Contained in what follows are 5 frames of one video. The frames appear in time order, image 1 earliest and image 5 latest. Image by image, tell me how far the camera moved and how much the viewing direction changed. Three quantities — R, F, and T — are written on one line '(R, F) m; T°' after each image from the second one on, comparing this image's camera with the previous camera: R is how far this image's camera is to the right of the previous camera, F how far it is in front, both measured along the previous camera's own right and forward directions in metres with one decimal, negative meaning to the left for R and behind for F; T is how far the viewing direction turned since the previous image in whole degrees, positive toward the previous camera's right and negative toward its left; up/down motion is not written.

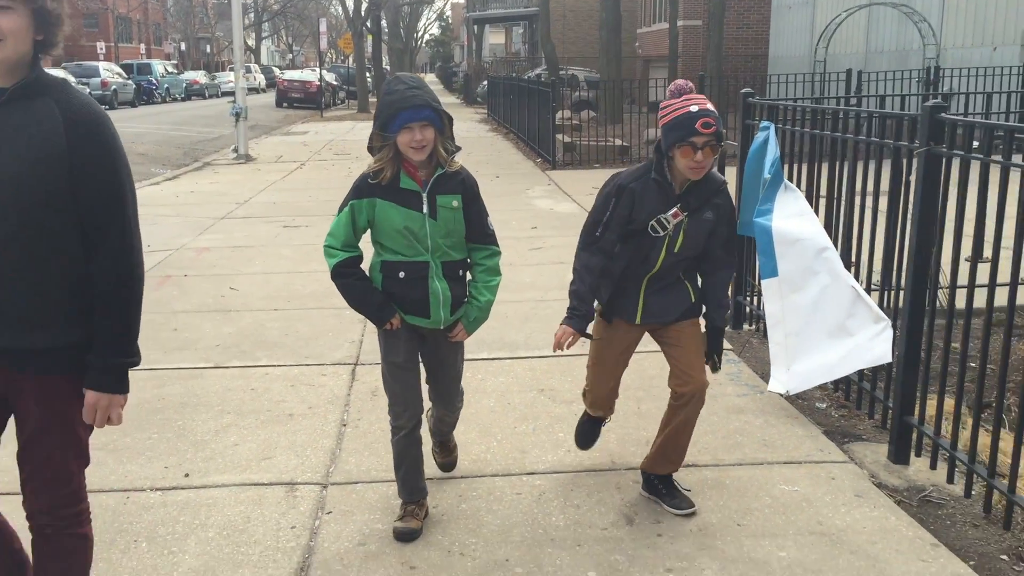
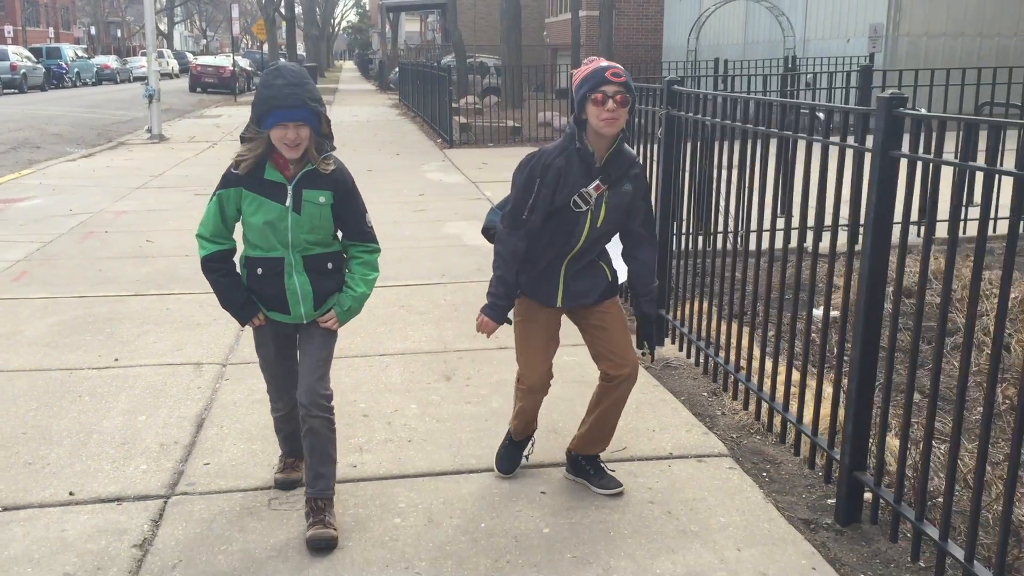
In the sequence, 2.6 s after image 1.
(+0.3, -1.3) m; +5°
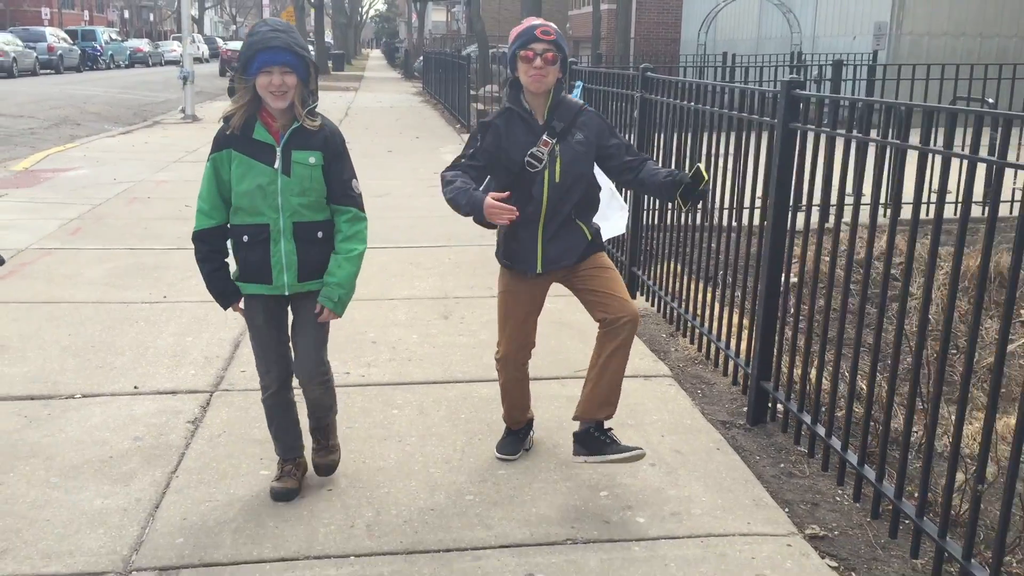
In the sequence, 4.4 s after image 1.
(+0.2, -0.8) m; -1°
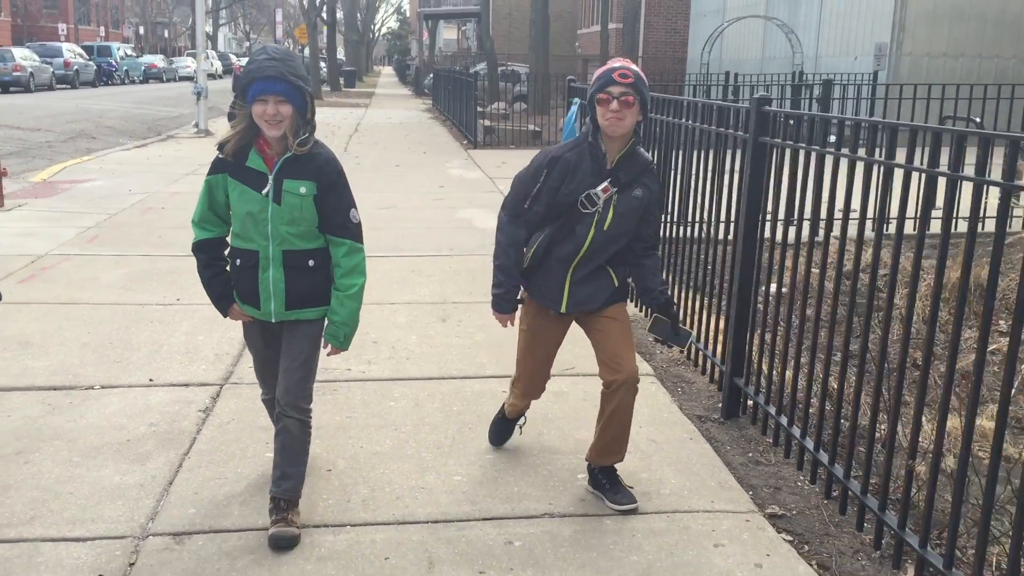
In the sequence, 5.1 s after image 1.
(+0.1, -0.3) m; -1°
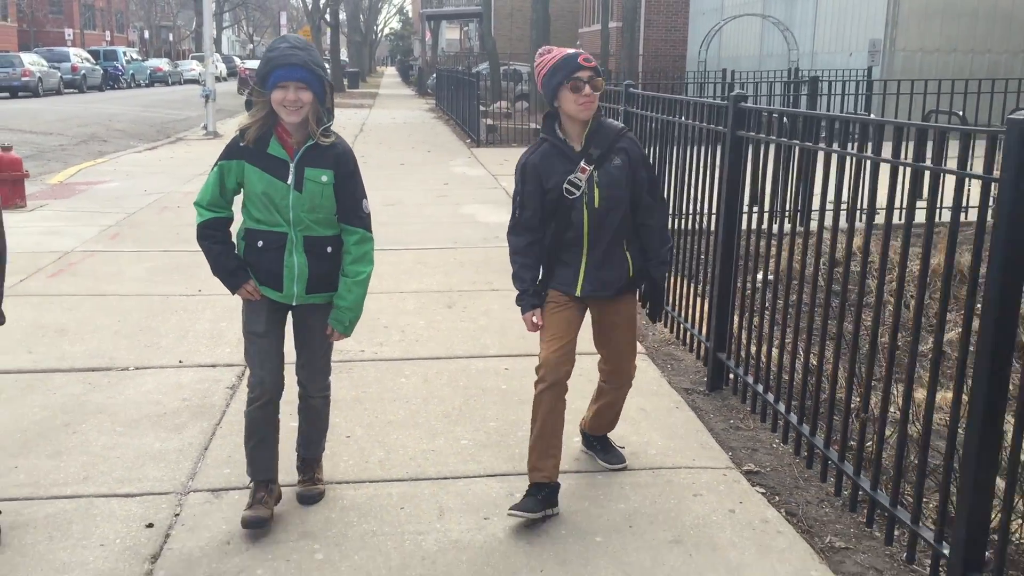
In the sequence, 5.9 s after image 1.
(0.0, -0.4) m; 0°
